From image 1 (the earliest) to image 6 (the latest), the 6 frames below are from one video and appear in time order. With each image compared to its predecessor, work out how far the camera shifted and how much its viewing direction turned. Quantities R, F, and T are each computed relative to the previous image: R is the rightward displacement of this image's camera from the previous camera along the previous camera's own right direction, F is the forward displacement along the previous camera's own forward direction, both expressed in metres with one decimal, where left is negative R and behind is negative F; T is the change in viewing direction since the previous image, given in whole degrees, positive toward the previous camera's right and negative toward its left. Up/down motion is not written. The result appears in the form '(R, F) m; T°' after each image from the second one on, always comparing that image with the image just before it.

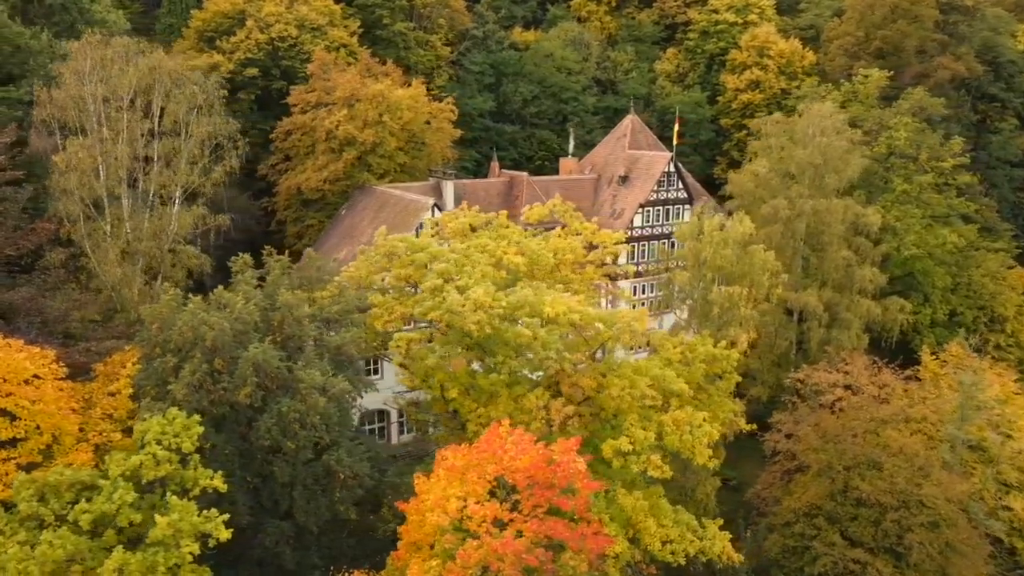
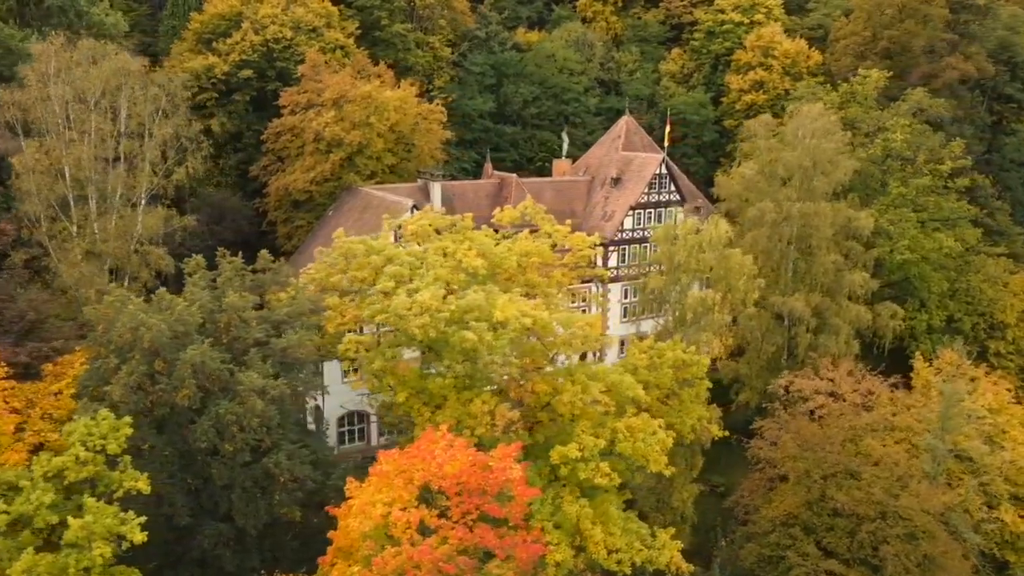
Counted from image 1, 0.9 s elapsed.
(+1.7, +0.2) m; -2°
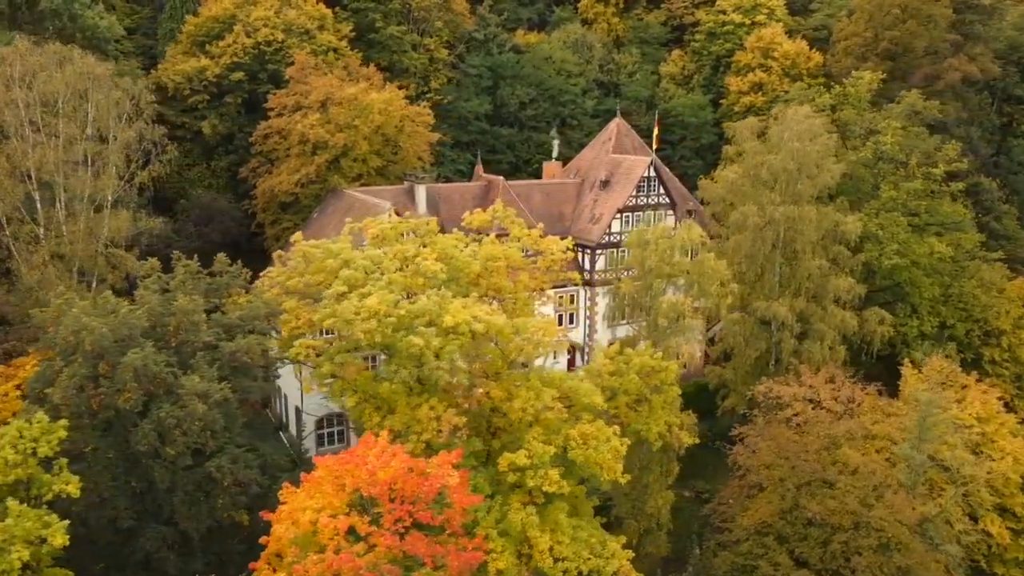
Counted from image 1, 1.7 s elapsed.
(+1.5, +0.2) m; -1°
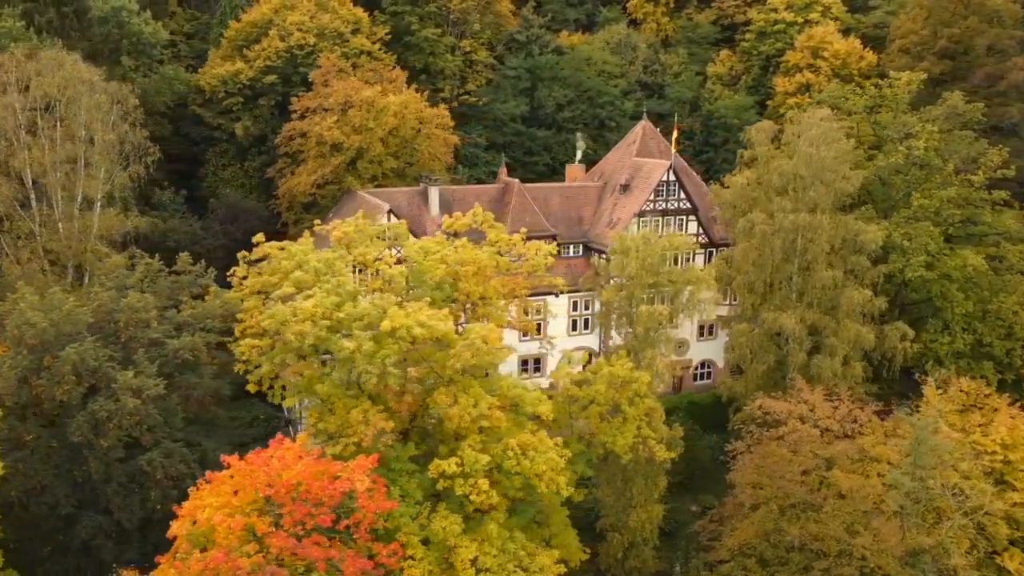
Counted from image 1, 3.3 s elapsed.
(+3.2, +0.4) m; -6°
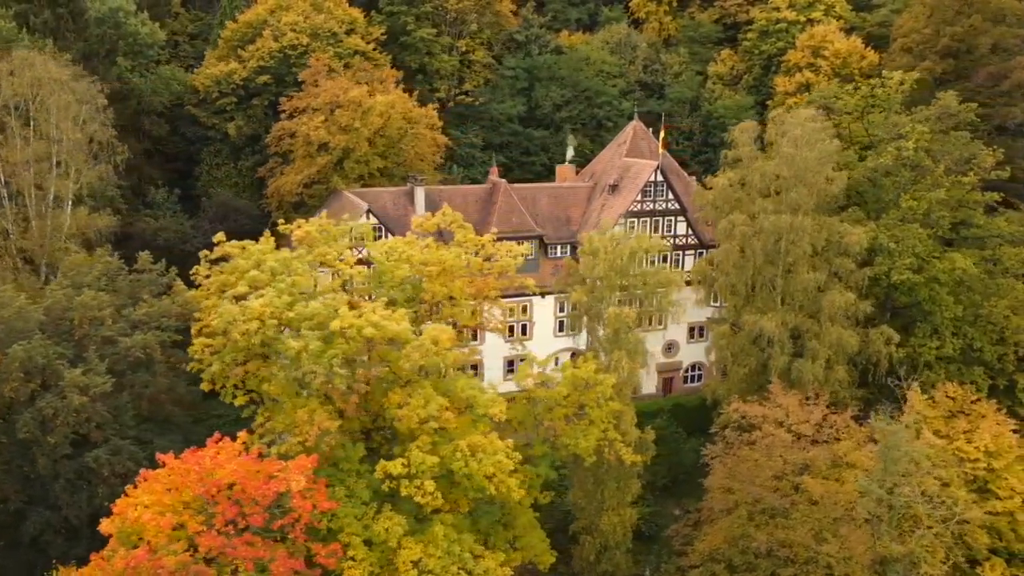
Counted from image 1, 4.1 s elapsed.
(+1.6, +0.1) m; -2°
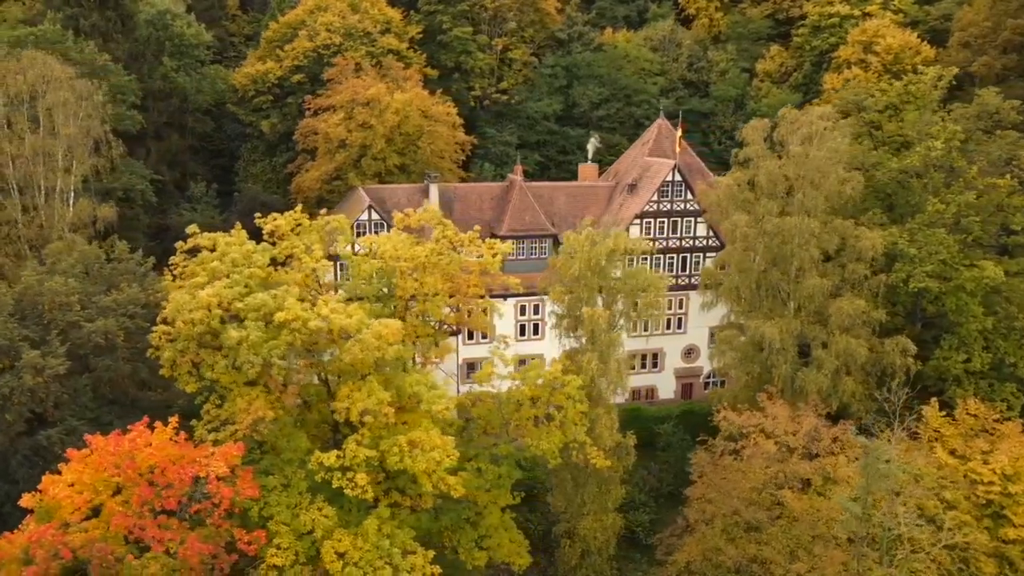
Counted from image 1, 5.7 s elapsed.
(+3.1, +0.4) m; -6°
